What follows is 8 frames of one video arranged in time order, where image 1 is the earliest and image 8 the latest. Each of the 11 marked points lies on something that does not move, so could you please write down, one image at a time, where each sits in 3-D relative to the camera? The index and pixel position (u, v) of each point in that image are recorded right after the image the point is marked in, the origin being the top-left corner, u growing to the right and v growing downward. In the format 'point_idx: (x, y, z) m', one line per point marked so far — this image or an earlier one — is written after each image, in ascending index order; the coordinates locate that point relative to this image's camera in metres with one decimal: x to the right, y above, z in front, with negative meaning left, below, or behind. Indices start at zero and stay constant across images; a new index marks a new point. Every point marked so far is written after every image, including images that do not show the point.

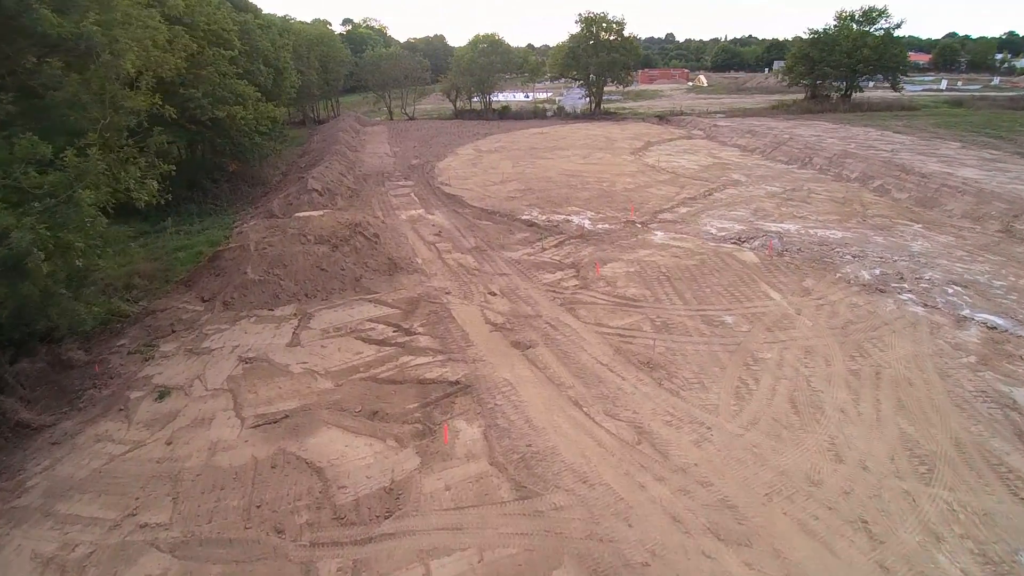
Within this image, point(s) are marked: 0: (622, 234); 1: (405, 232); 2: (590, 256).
0: (+2.4, +1.2, +13.5) m
1: (-2.4, +1.2, +13.7) m
2: (+1.5, +0.6, +11.8) m
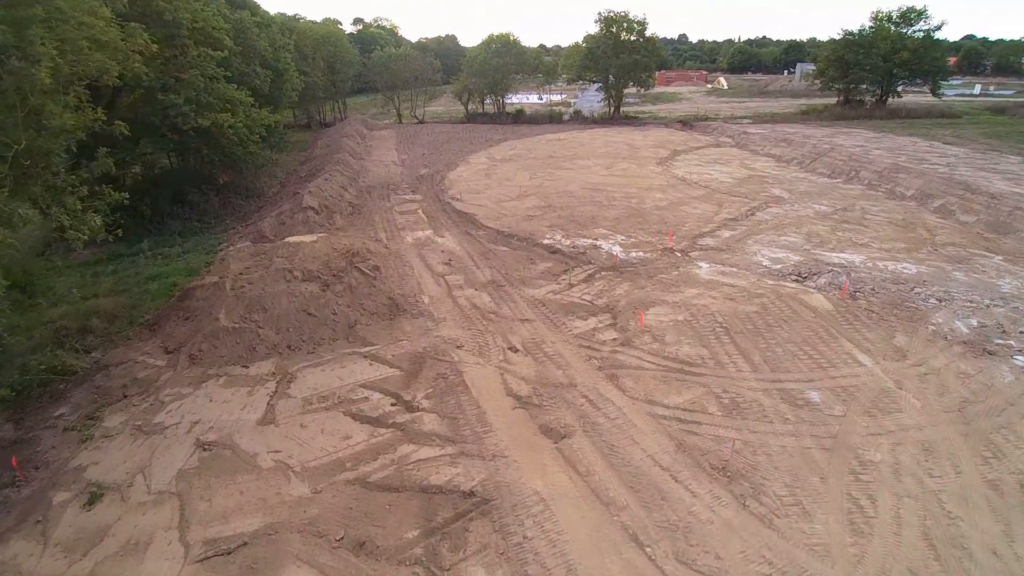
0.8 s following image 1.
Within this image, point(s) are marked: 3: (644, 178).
0: (+2.8, +0.4, +11.7) m
1: (-2.0, +0.5, +11.9) m
2: (+1.9, -0.1, +10.0) m
3: (+4.2, +3.5, +19.5) m
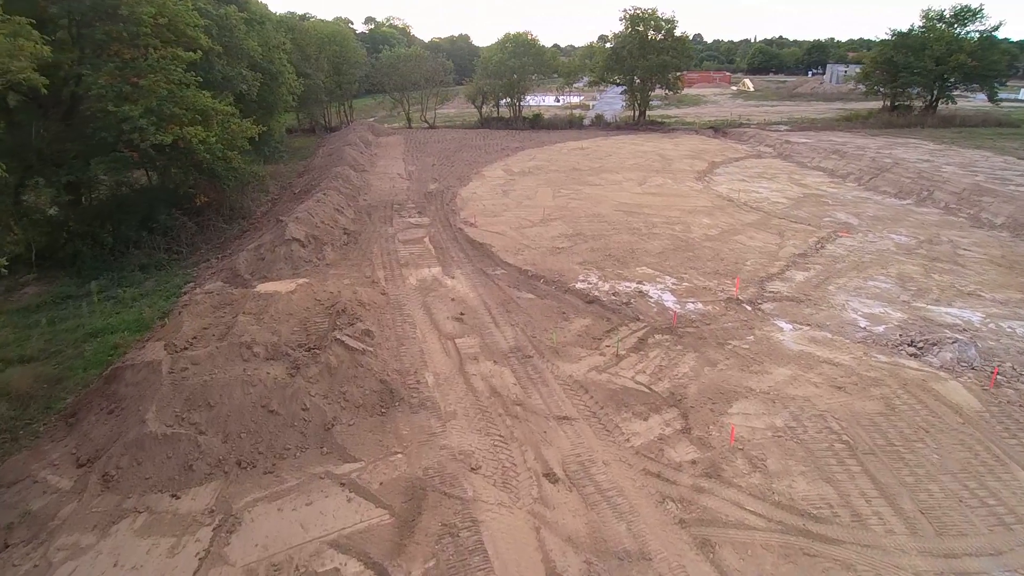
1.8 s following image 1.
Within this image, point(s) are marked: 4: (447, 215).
0: (+3.3, -0.6, +9.3) m
1: (-1.5, -0.4, +9.6) m
2: (+2.3, -1.1, +7.6) m
3: (+4.8, +2.6, +17.0) m
4: (-1.7, +1.9, +15.5) m
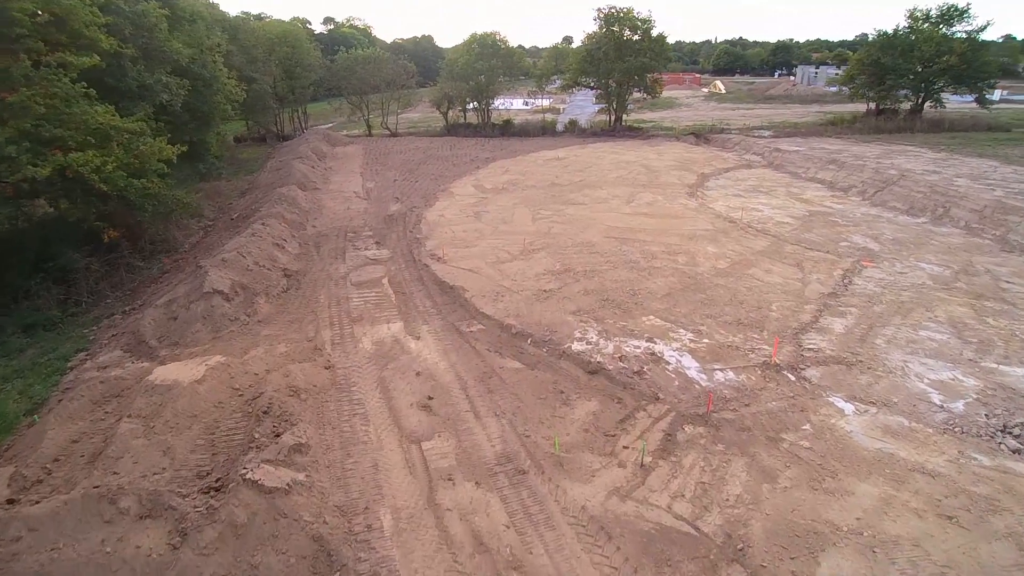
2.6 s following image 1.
0: (+3.1, -1.4, +7.2) m
1: (-1.7, -1.3, +7.3) m
2: (+2.2, -2.0, +5.5) m
3: (+4.1, +1.7, +15.1) m
4: (-2.2, +0.9, +13.2) m
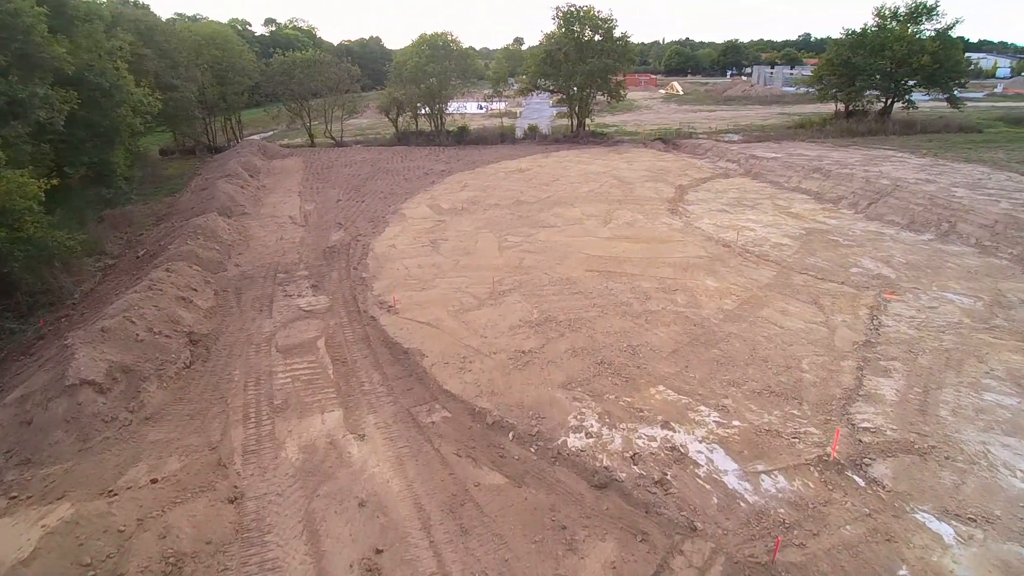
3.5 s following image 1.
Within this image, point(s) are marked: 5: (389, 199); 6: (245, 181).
0: (+2.9, -2.1, +5.3) m
1: (-1.9, -2.2, +5.1) m
2: (+2.2, -2.8, +3.5) m
3: (+3.4, +1.0, +13.2) m
4: (-2.8, 0.0, +11.0) m
5: (-3.4, +2.5, +17.2) m
6: (-7.9, +3.2, +18.4) m
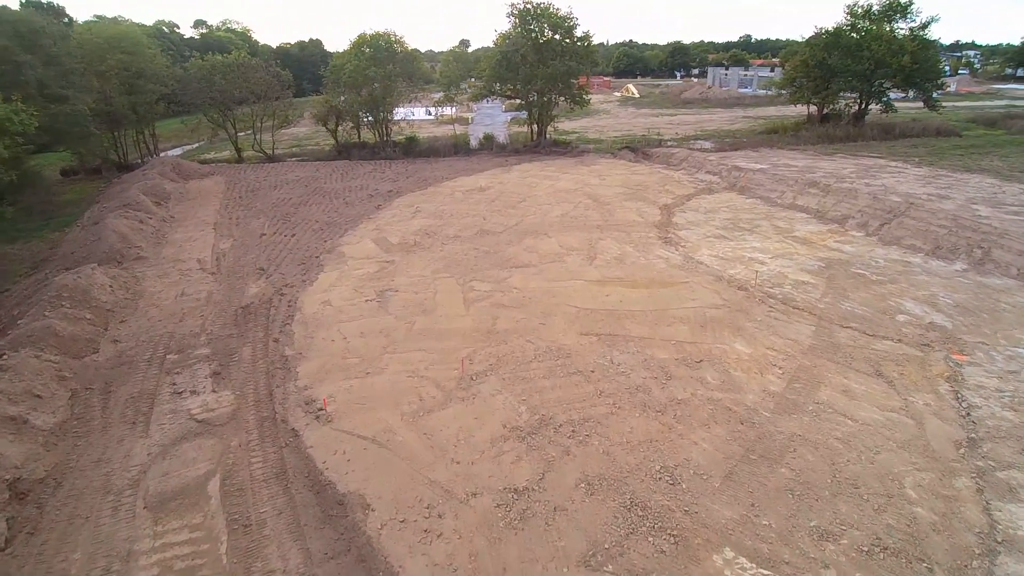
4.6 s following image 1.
0: (+3.1, -3.1, +2.9) m
1: (-1.7, -3.3, +2.3) m
2: (+2.5, -3.7, +1.1) m
3: (+2.8, +0.1, +10.8) m
4: (-3.1, -1.1, +8.1) m
5: (-4.3, +1.3, +14.2) m
6: (-8.9, +1.9, +15.1) m
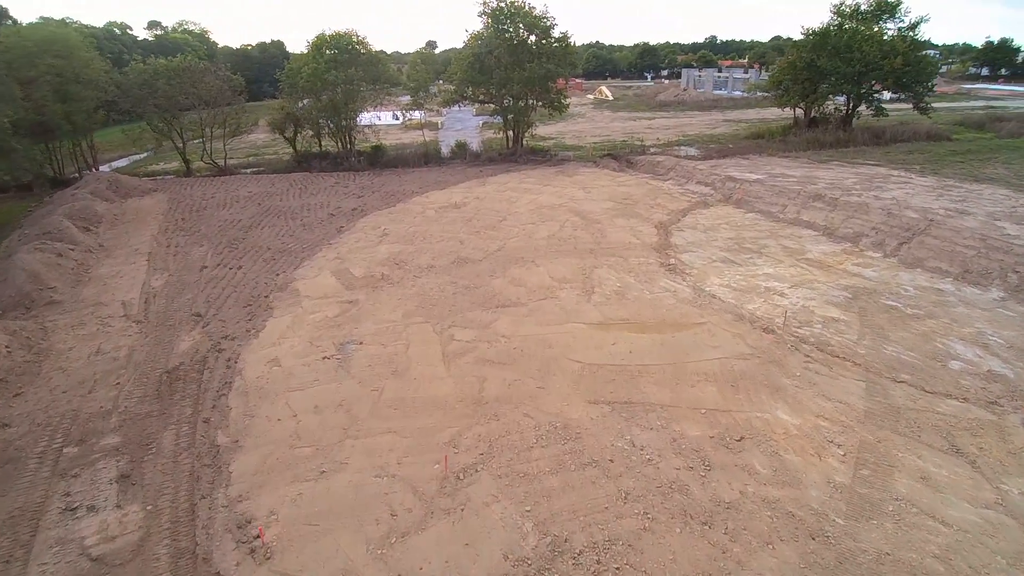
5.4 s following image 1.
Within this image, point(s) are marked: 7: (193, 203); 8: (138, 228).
0: (+3.3, -3.7, +1.4) m
1: (-1.4, -4.0, +0.6) m
2: (+2.8, -4.3, -0.5) m
3: (+2.6, -0.6, +9.3) m
4: (-3.2, -1.9, +6.3) m
5: (-4.7, +0.5, +12.4) m
6: (-9.3, +1.0, +13.0) m
7: (-8.9, +2.3, +17.2) m
8: (-9.1, +1.5, +15.1) m
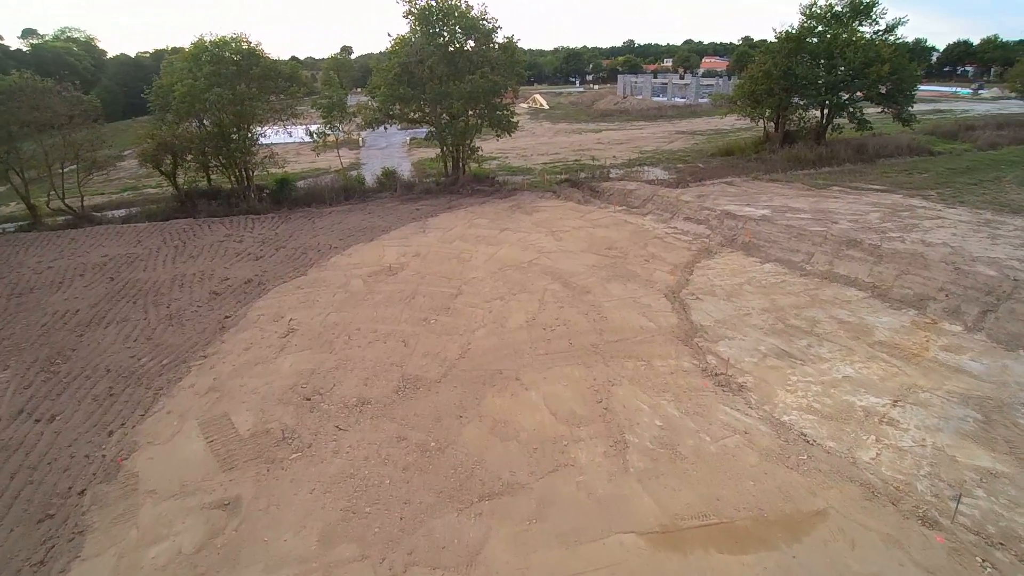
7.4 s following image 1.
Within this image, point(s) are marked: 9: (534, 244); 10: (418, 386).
0: (+4.4, -5.2, -2.0) m
1: (-0.2, -5.7, -3.4) m
2: (+4.1, -5.8, -3.9) m
3: (+2.6, -2.1, +5.7) m
4: (-2.7, -3.7, +2.1) m
5: (-5.0, -1.4, +7.9) m
6: (-9.7, -1.2, +8.1) m
7: (-9.8, +0.2, +12.3) m
8: (-9.8, -0.7, +10.1) m
9: (+0.5, +1.0, +13.8) m
10: (-1.2, -1.3, +8.0) m
